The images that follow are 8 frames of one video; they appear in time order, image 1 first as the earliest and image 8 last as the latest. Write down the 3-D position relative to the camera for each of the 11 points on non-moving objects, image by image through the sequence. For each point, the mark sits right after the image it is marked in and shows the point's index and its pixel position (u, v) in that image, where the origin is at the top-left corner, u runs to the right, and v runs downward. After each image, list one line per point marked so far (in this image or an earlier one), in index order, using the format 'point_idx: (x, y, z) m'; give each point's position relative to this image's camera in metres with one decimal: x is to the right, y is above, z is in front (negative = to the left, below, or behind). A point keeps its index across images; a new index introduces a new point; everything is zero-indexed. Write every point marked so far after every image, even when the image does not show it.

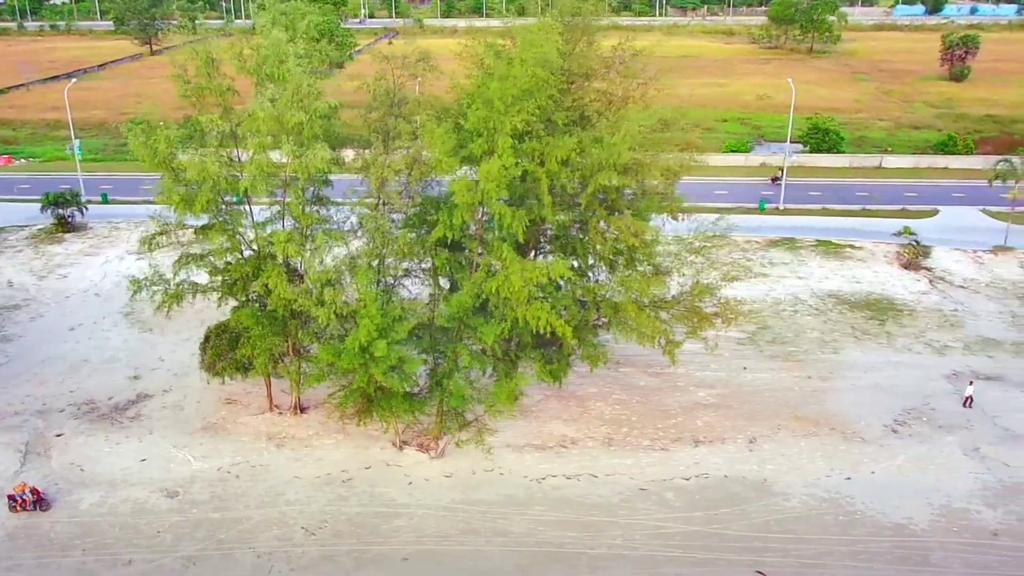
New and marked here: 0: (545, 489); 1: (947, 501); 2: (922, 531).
0: (+0.7, -4.3, +18.8) m
1: (+9.0, -4.4, +18.2) m
2: (+8.2, -4.8, +17.5) m
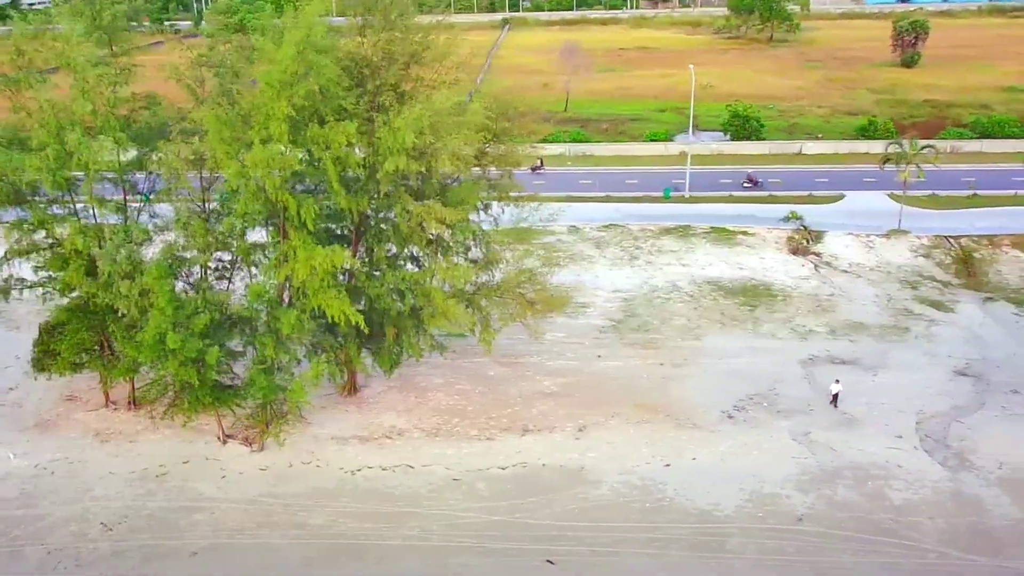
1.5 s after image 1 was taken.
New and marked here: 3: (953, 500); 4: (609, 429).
0: (-3.3, -4.1, +18.5) m
1: (+5.1, -4.1, +17.9) m
2: (+4.2, -4.5, +17.2) m
3: (+8.7, -4.2, +17.4) m
4: (+2.2, -3.2, +19.9) m
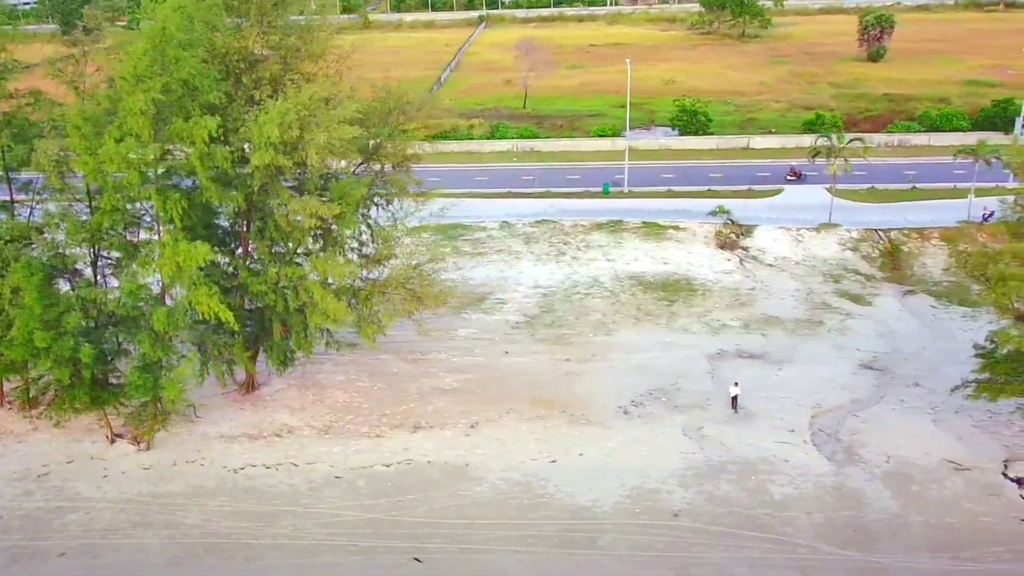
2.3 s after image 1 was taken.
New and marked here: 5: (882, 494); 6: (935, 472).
0: (-5.7, -4.0, +18.3) m
1: (+2.6, -3.9, +17.7) m
2: (+1.8, -4.4, +17.0) m
3: (+6.3, -4.1, +17.2) m
4: (-0.3, -3.1, +19.7) m
5: (+7.3, -4.1, +17.2) m
6: (+8.5, -3.7, +17.7) m
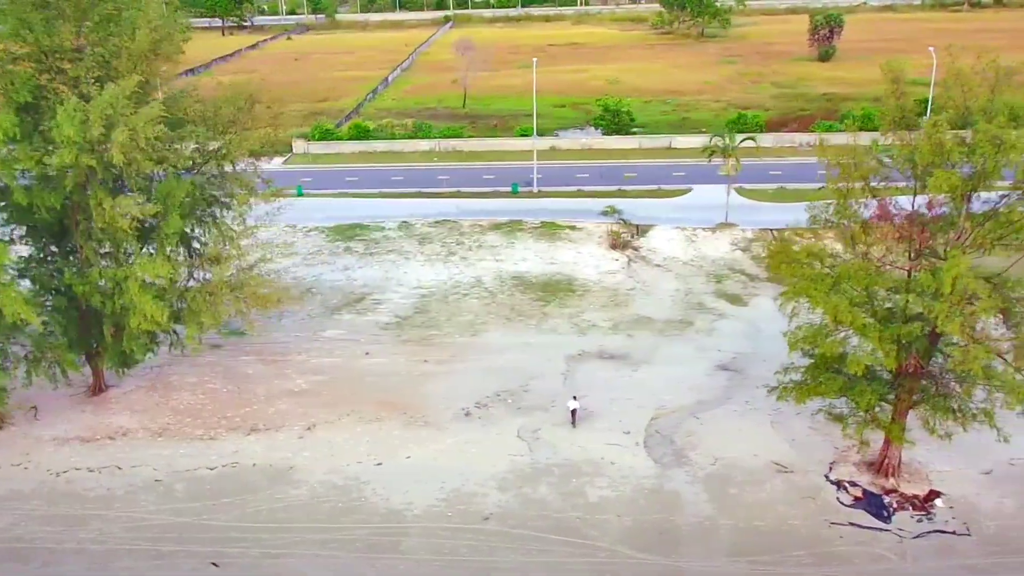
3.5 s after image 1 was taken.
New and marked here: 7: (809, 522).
0: (-9.4, -4.0, +18.1) m
1: (-1.0, -3.9, +17.5) m
2: (-1.9, -4.4, +16.7) m
3: (+2.7, -4.1, +17.0) m
4: (-3.9, -3.1, +19.5) m
5: (+3.6, -4.1, +17.0) m
6: (+4.9, -3.7, +17.5) m
7: (+5.5, -4.3, +16.2) m
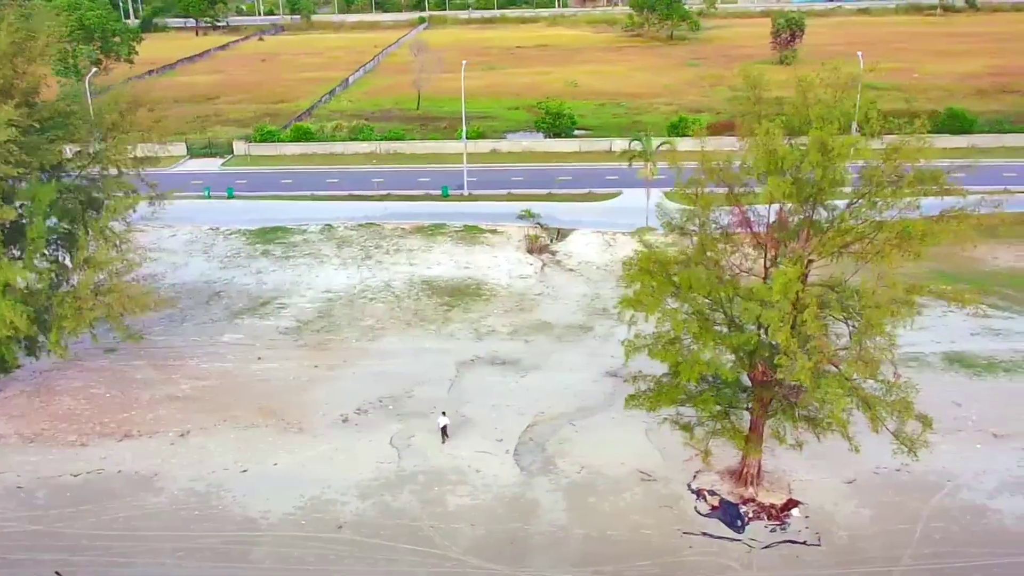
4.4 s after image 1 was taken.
0: (-12.1, -4.1, +17.9) m
1: (-3.8, -4.1, +17.3) m
2: (-4.6, -4.5, +16.6) m
3: (-0.1, -4.2, +16.8) m
4: (-6.7, -3.2, +19.3) m
5: (+0.9, -4.2, +16.8) m
6: (+2.1, -3.9, +17.4) m
7: (+2.7, -4.5, +16.0) m
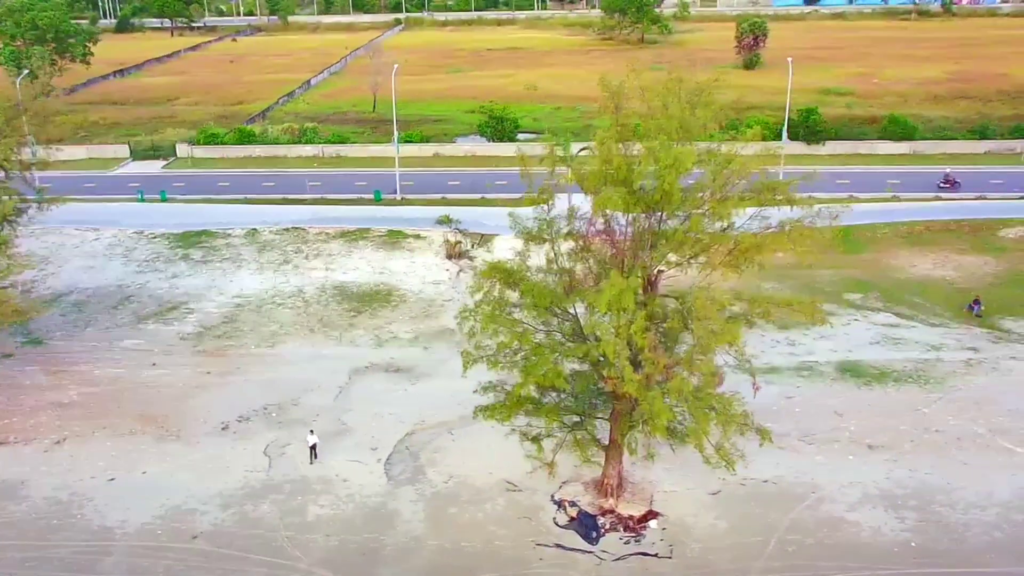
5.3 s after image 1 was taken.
0: (-14.8, -4.2, +17.7) m
1: (-6.5, -4.2, +17.2) m
2: (-7.3, -4.6, +16.4) m
3: (-2.8, -4.4, +16.7) m
4: (-9.4, -3.4, +19.2) m
5: (-1.8, -4.4, +16.7) m
6: (-0.6, -4.0, +17.2) m
7: (0.0, -4.6, +15.9) m
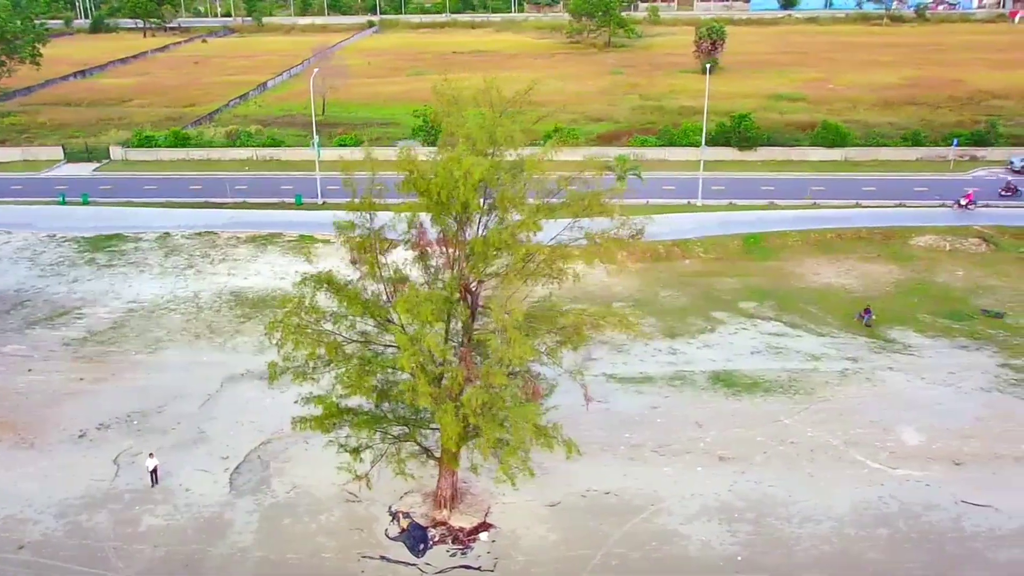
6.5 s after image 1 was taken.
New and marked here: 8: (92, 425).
0: (-18.0, -4.3, +17.5) m
1: (-9.6, -4.3, +17.0) m
2: (-10.5, -4.8, +16.3) m
3: (-5.9, -4.5, +16.5) m
4: (-12.5, -3.5, +19.0) m
5: (-5.0, -4.5, +16.5) m
6: (-3.7, -4.2, +17.1) m
7: (-3.1, -4.8, +15.7) m
8: (-9.5, -3.1, +20.0) m
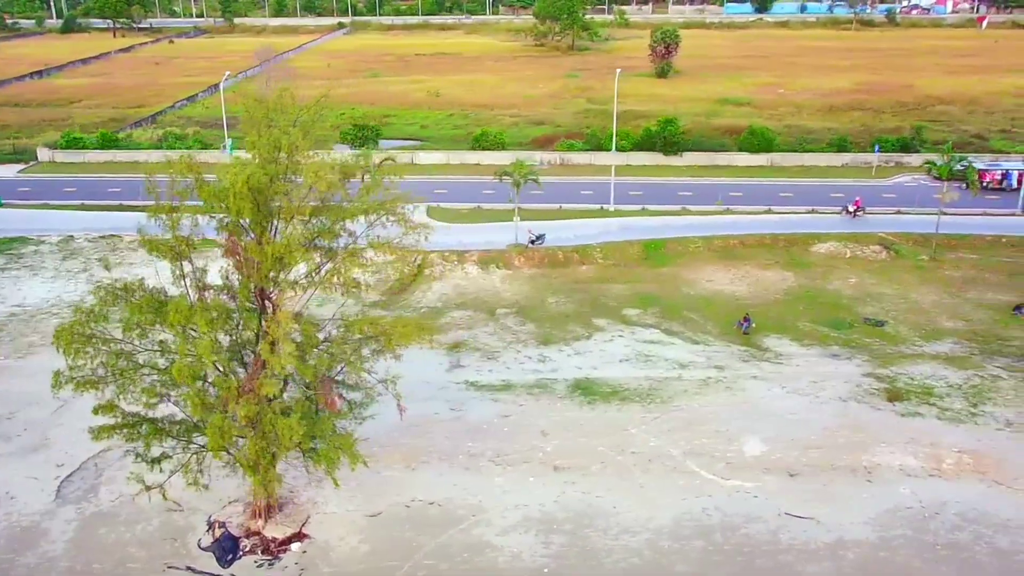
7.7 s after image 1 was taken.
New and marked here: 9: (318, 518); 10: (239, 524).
0: (-21.4, -4.4, +17.4) m
1: (-13.0, -4.5, +16.9) m
2: (-13.9, -4.9, +16.1) m
3: (-9.3, -4.6, +16.4) m
4: (-15.9, -3.6, +18.9) m
5: (-8.4, -4.6, +16.4) m
6: (-7.1, -4.3, +16.9) m
7: (-6.5, -4.9, +15.6) m
8: (-13.0, -3.2, +19.8) m
9: (-3.7, -4.4, +16.6) m
10: (-5.1, -4.4, +16.4) m
